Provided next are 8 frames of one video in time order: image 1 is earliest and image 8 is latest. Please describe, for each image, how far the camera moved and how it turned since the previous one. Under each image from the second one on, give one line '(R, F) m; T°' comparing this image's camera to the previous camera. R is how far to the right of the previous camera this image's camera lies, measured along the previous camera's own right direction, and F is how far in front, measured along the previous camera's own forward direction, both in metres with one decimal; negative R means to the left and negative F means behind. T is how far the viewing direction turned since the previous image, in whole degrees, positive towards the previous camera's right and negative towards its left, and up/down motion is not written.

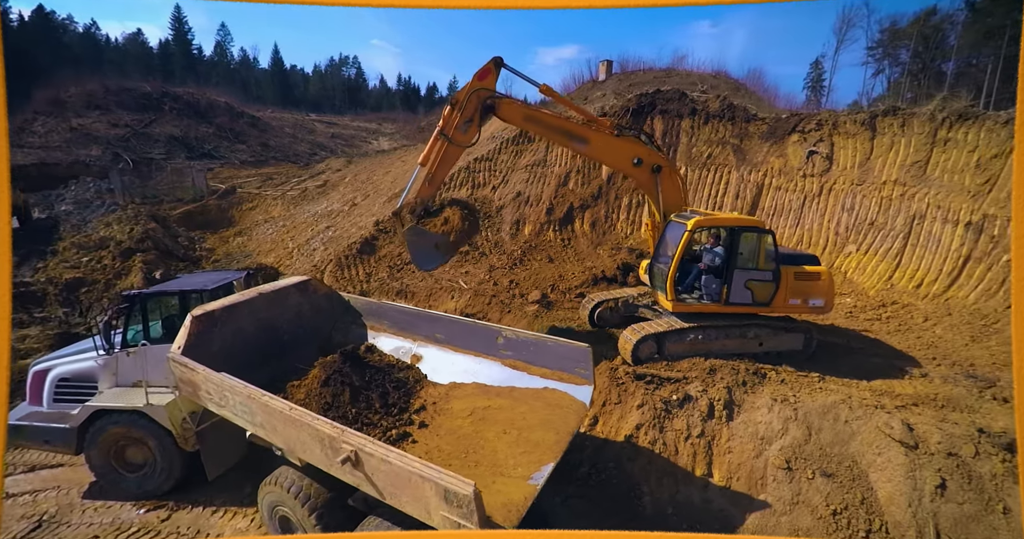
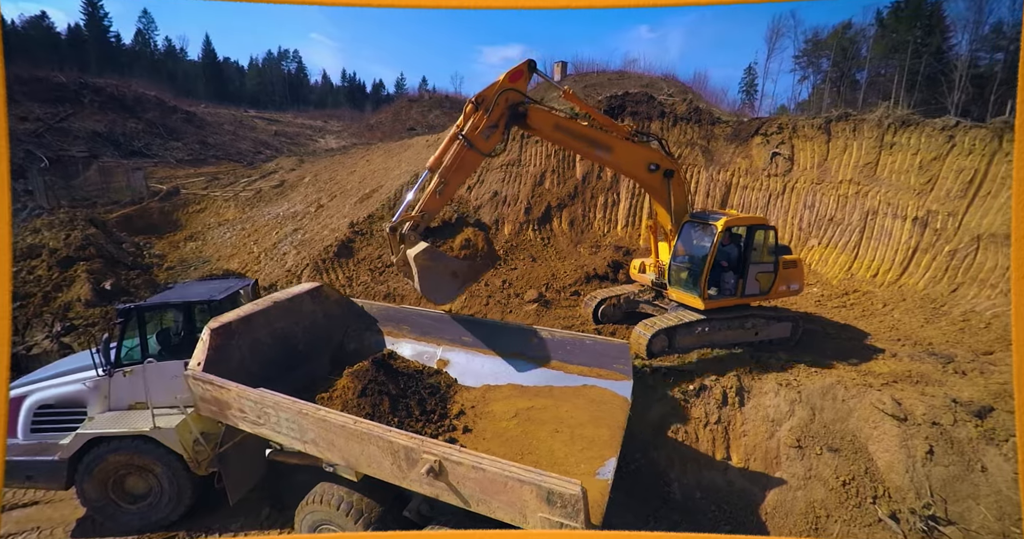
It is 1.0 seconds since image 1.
(-0.8, 0.0) m; +7°
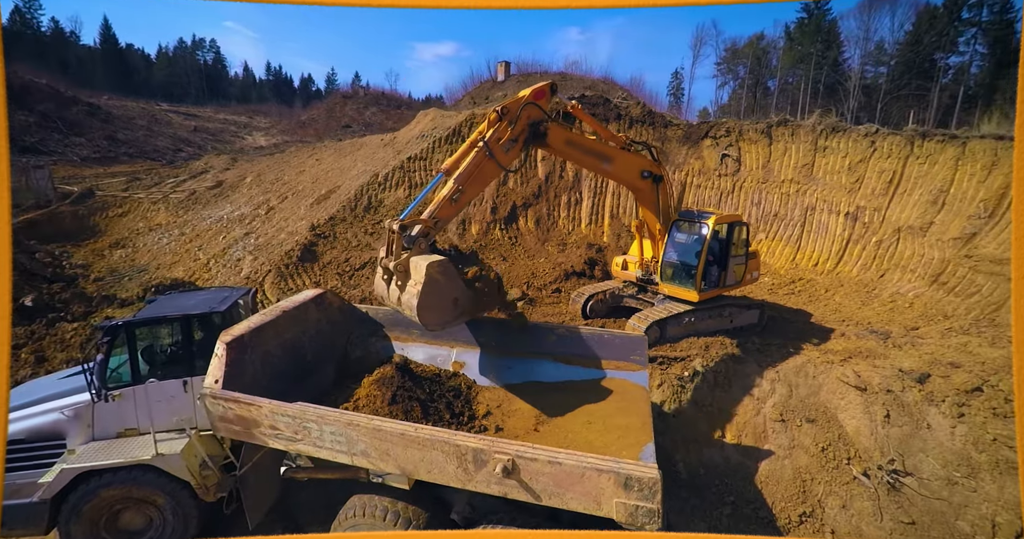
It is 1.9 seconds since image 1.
(-0.8, -0.1) m; +8°
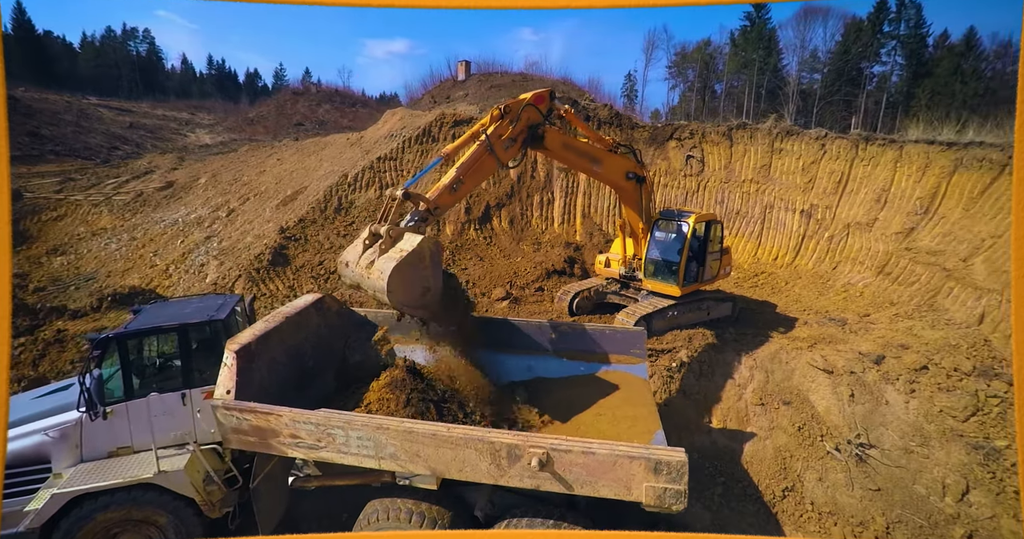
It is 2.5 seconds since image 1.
(-0.5, -0.1) m; +6°
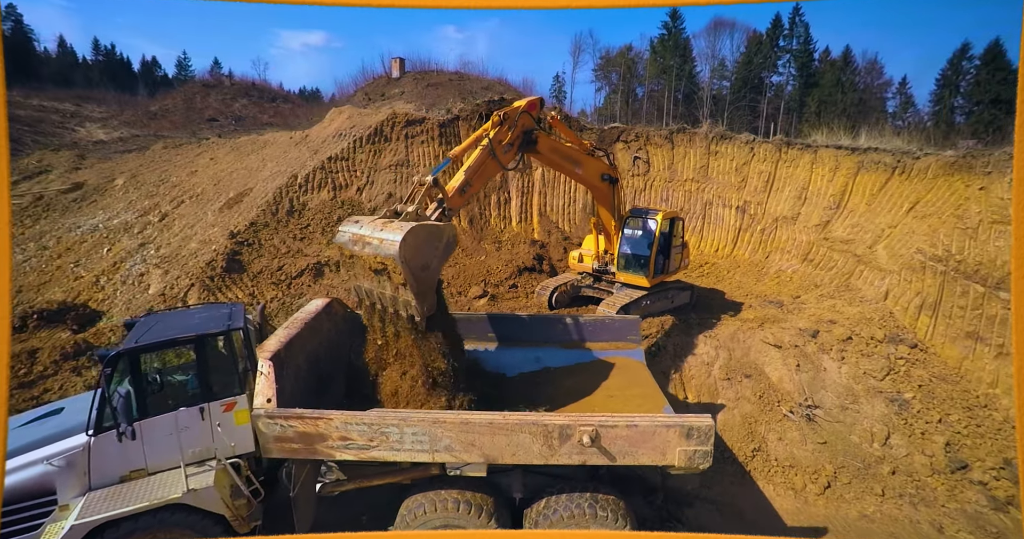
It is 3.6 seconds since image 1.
(-0.8, -0.2) m; +9°
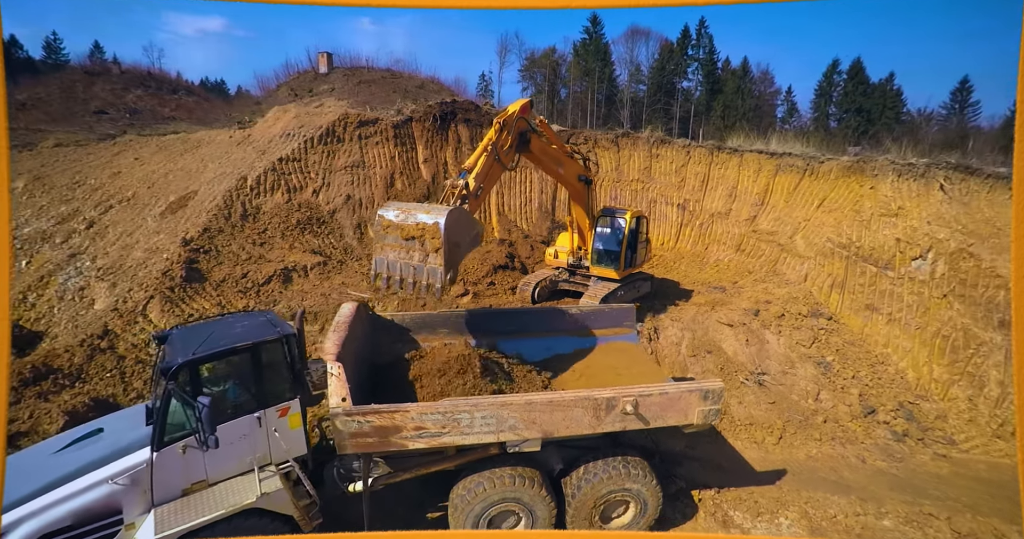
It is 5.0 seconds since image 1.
(-1.0, -0.4) m; +10°
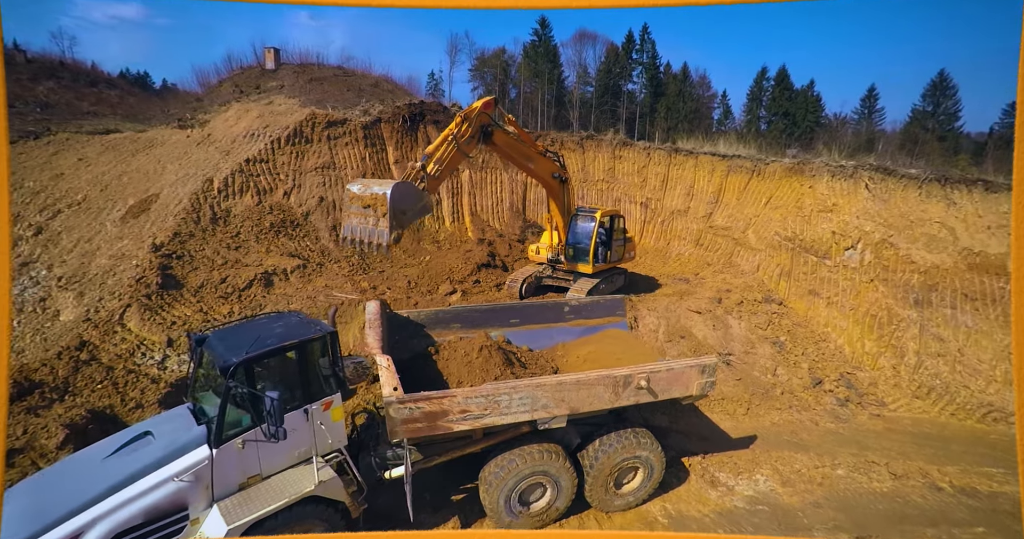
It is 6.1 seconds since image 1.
(-0.7, -0.3) m; +7°
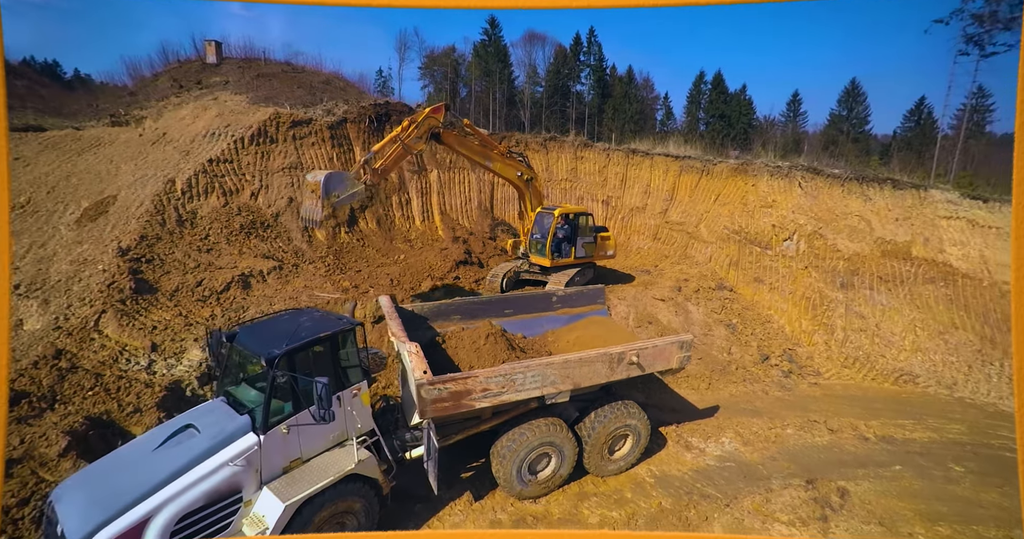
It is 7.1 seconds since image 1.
(-0.6, -0.4) m; +7°
